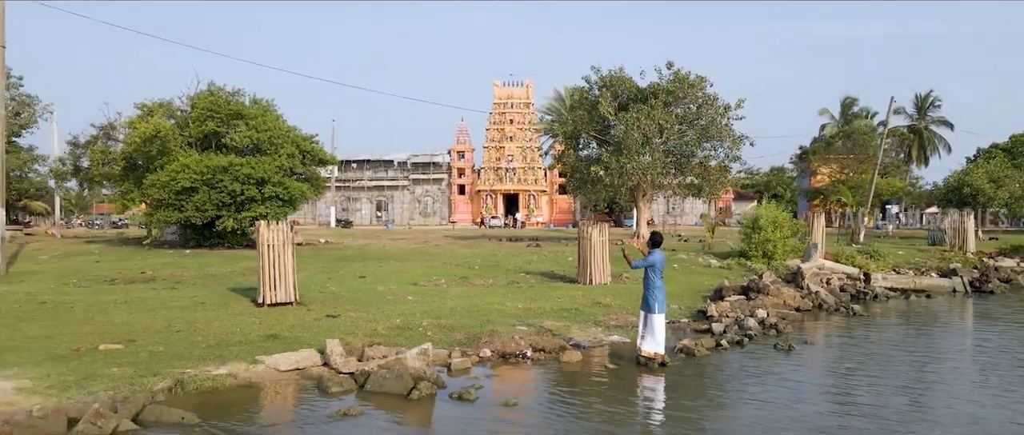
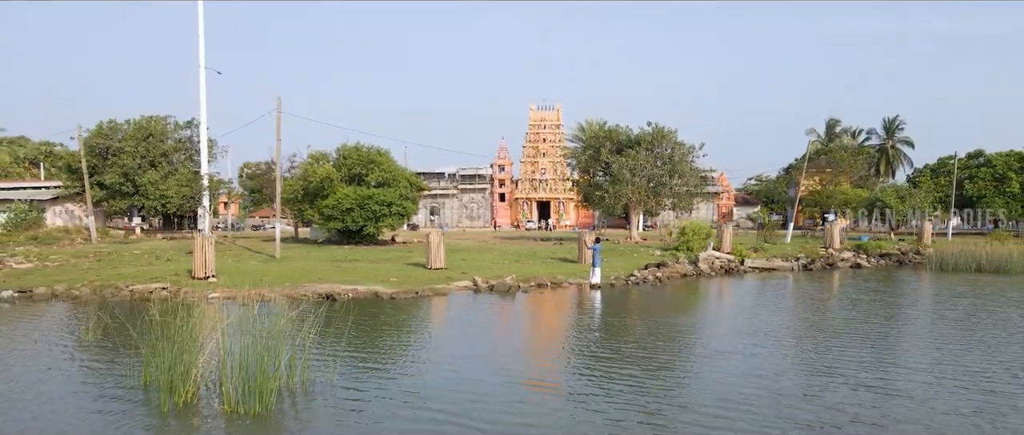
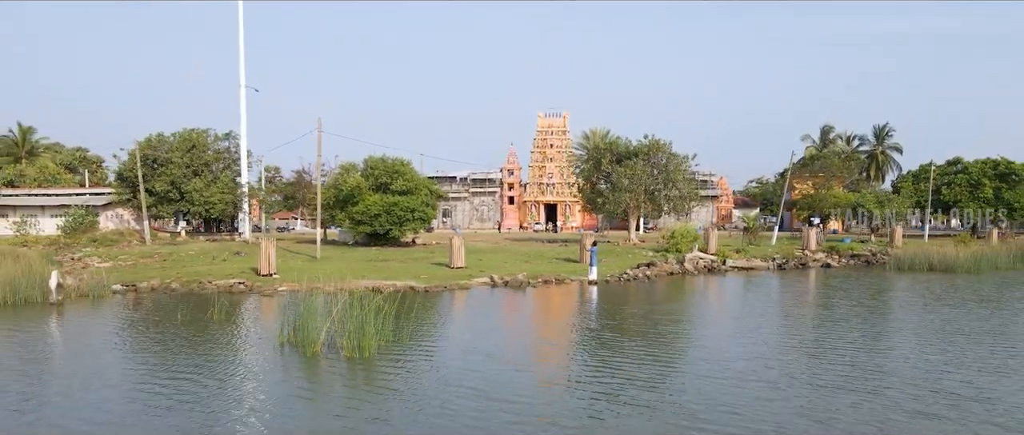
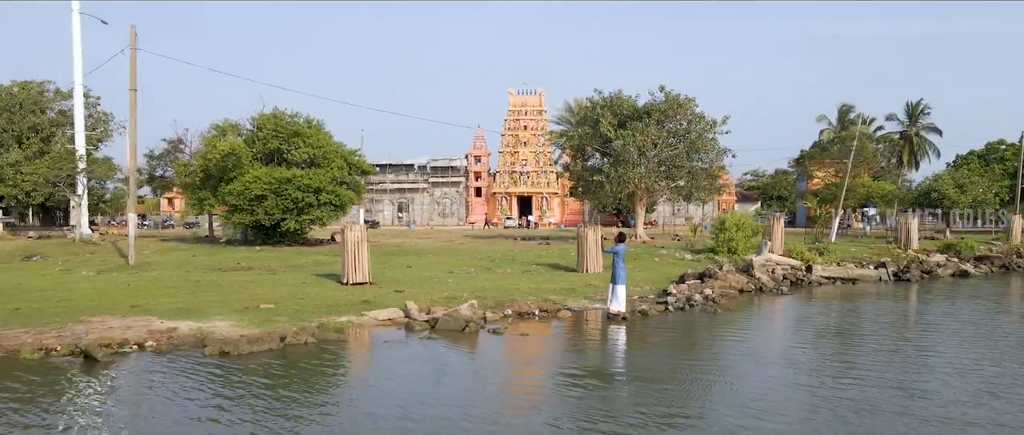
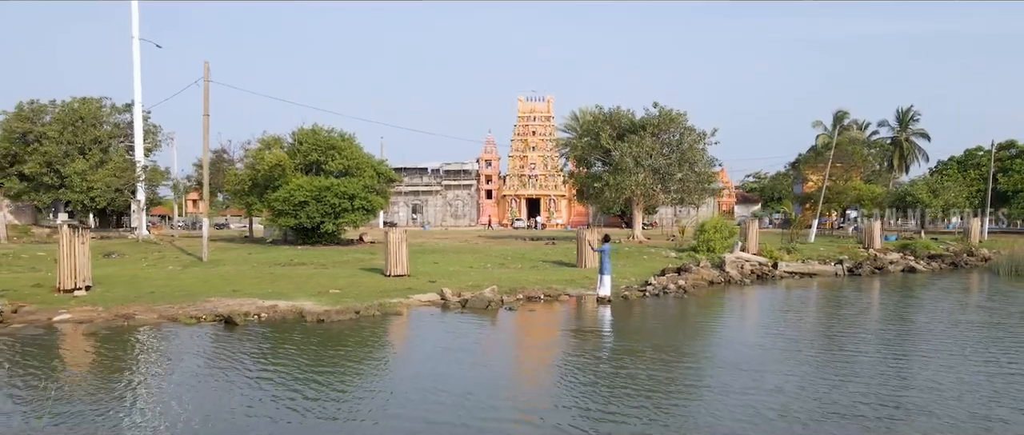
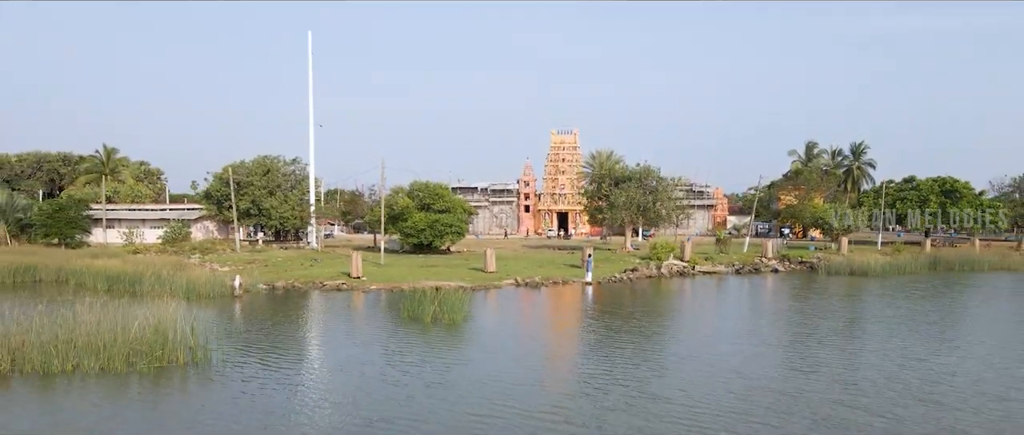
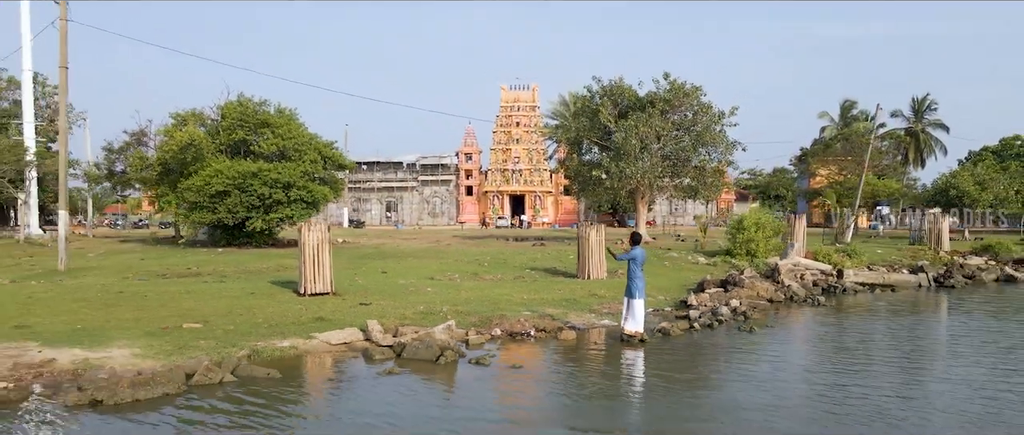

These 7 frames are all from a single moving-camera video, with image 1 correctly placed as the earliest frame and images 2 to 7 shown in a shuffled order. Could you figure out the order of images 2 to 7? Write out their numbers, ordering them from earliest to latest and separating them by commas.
7, 4, 5, 2, 3, 6
